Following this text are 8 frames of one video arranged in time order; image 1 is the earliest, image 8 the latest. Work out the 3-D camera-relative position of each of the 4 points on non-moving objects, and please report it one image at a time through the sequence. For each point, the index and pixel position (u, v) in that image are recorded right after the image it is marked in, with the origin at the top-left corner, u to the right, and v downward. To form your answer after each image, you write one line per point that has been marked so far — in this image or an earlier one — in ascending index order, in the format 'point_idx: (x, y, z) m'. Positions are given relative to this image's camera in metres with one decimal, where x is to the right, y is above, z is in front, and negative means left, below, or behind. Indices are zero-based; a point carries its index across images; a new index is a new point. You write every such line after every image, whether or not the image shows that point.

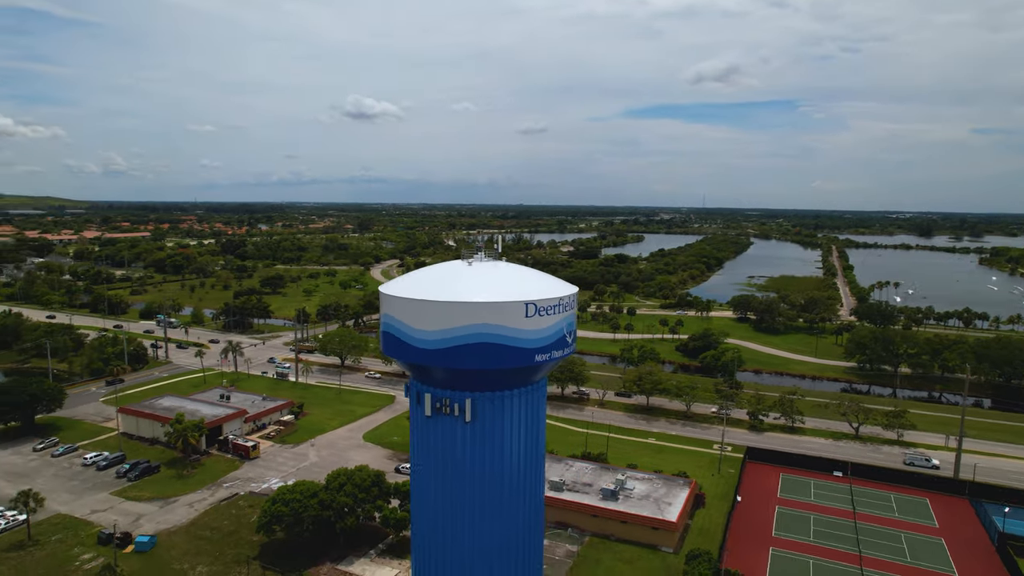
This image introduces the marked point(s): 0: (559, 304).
0: (+1.0, -0.4, +16.5) m
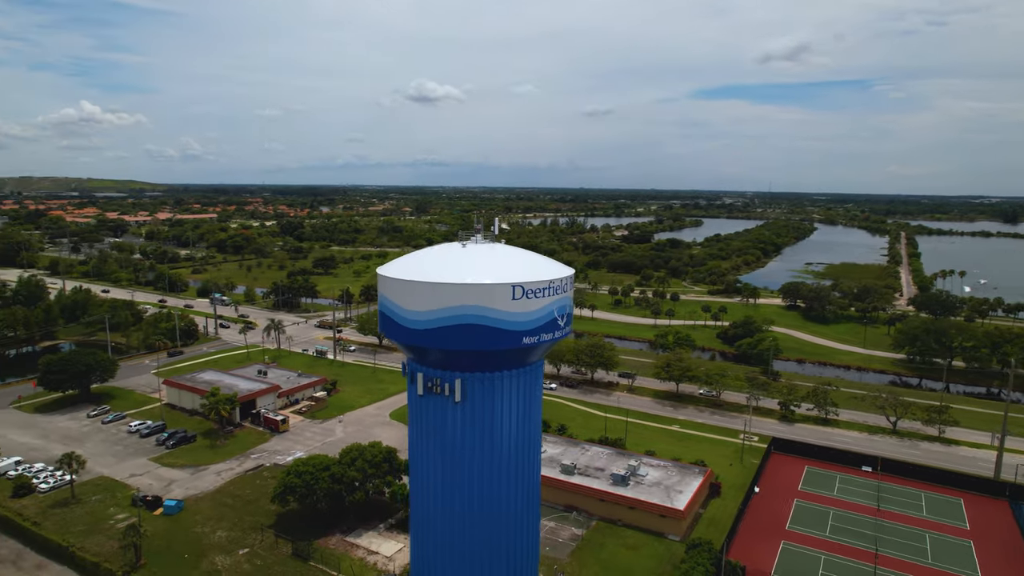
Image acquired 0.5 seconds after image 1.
0: (+0.8, 0.0, +16.5) m
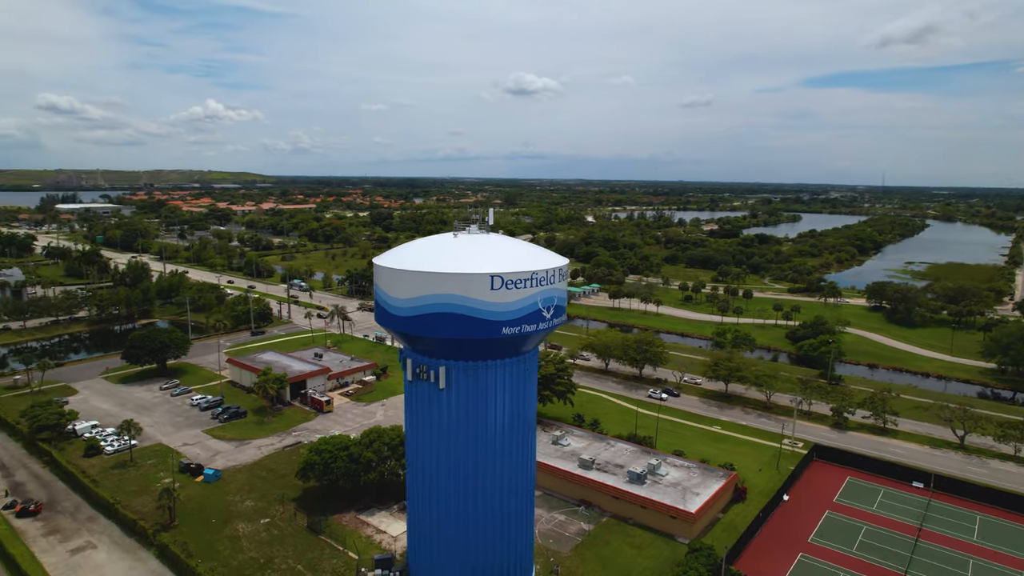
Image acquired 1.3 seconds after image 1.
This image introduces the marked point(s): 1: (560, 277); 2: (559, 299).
0: (+0.4, +0.2, +16.5) m
1: (+1.2, +0.3, +17.5) m
2: (+1.1, -0.3, +17.6) m
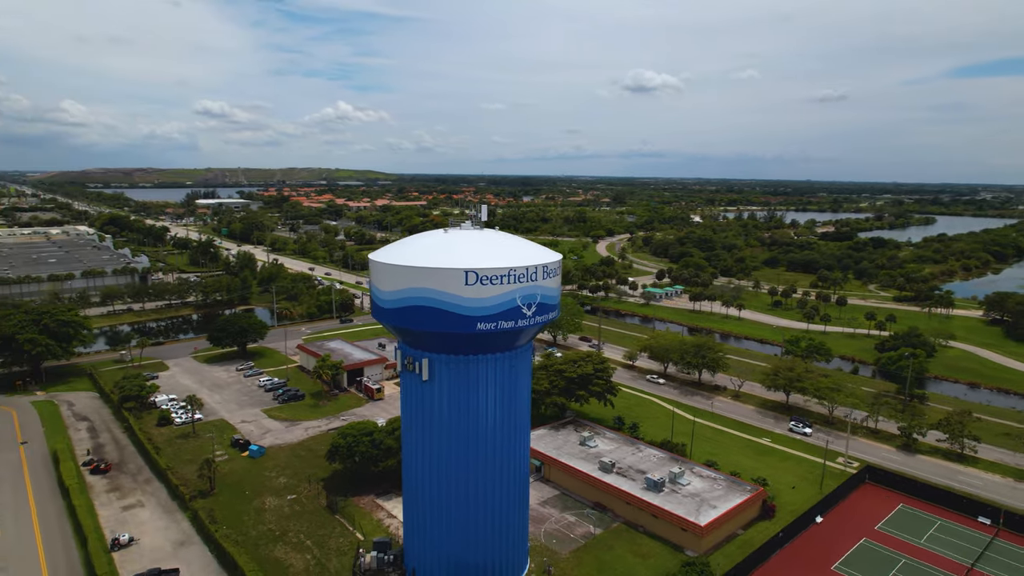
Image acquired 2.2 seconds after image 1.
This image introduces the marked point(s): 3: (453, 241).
0: (-0.2, +0.3, +16.5) m
1: (+0.8, +0.3, +17.3) m
2: (+0.7, -0.2, +17.4) m
3: (-1.6, +1.3, +18.1) m
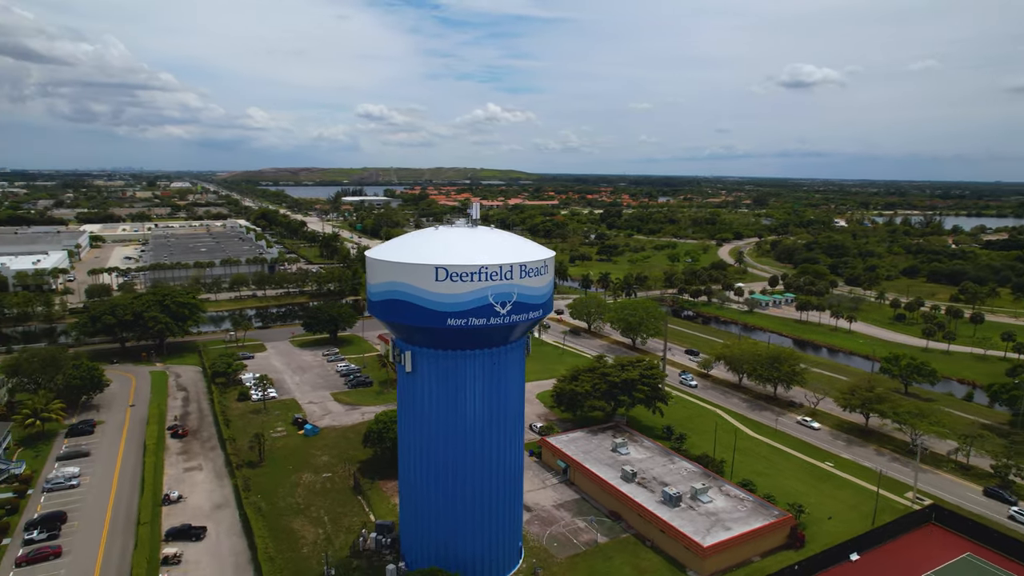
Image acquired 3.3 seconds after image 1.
0: (-0.9, +0.4, +16.6) m
1: (+0.2, +0.4, +17.2) m
2: (+0.2, -0.2, +17.4) m
3: (-1.9, +1.4, +18.5) m
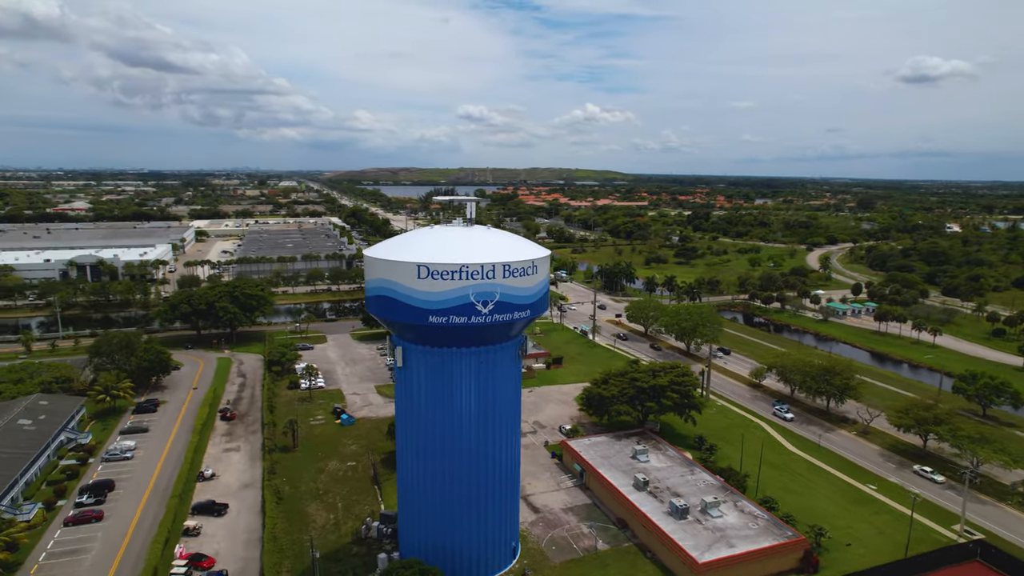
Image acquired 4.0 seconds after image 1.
0: (-1.4, +0.4, +16.8) m
1: (-0.2, +0.4, +17.2) m
2: (-0.2, -0.2, +17.4) m
3: (-2.1, +1.4, +18.8) m
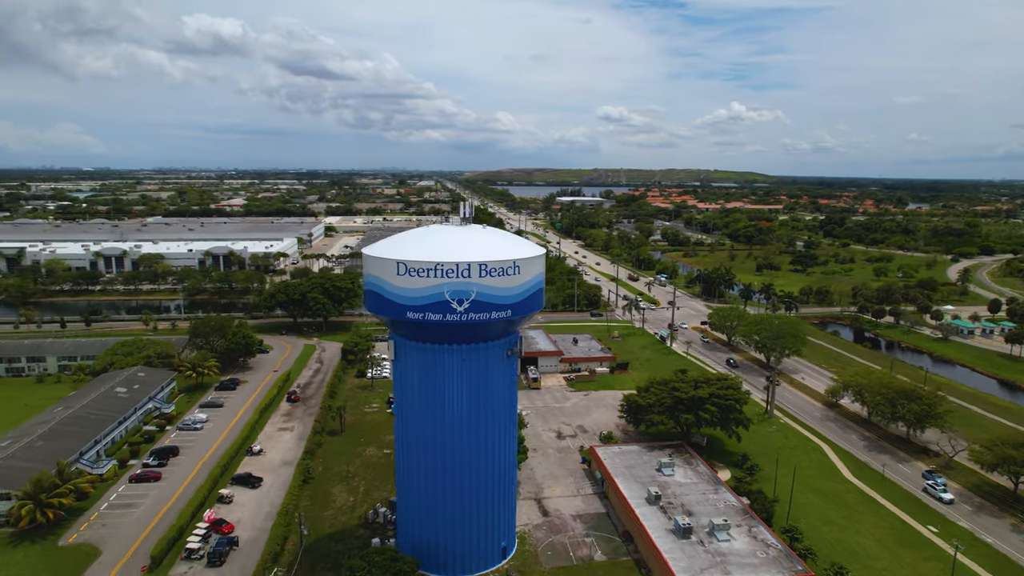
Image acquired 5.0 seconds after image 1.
0: (-2.1, +0.5, +17.1) m
1: (-0.8, +0.4, +17.3) m
2: (-0.8, -0.2, +17.4) m
3: (-2.3, +1.5, +19.2) m
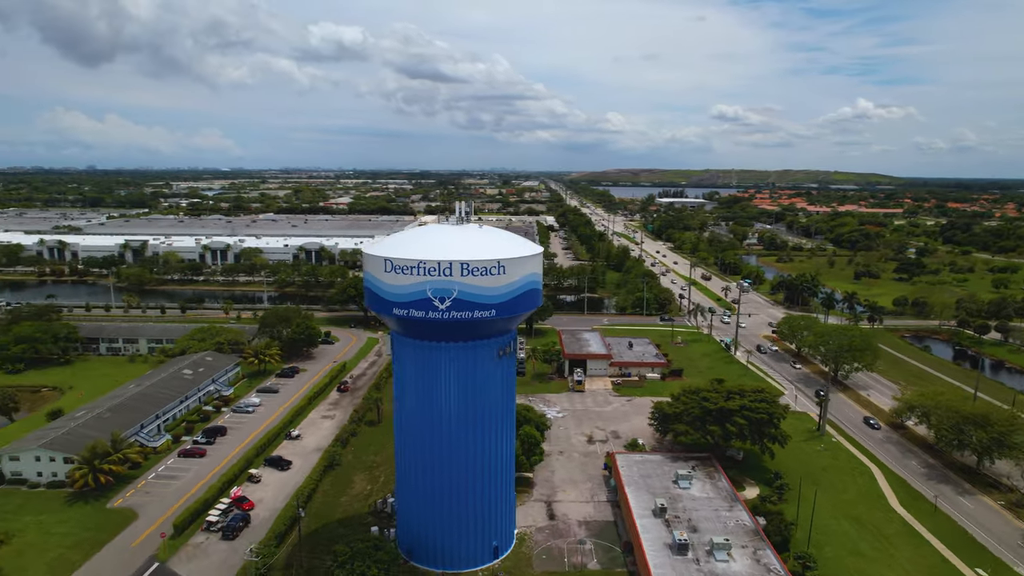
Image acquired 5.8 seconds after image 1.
0: (-2.5, +0.6, +17.4) m
1: (-1.3, +0.4, +17.4) m
2: (-1.3, -0.1, +17.6) m
3: (-2.4, +1.6, +19.5) m
